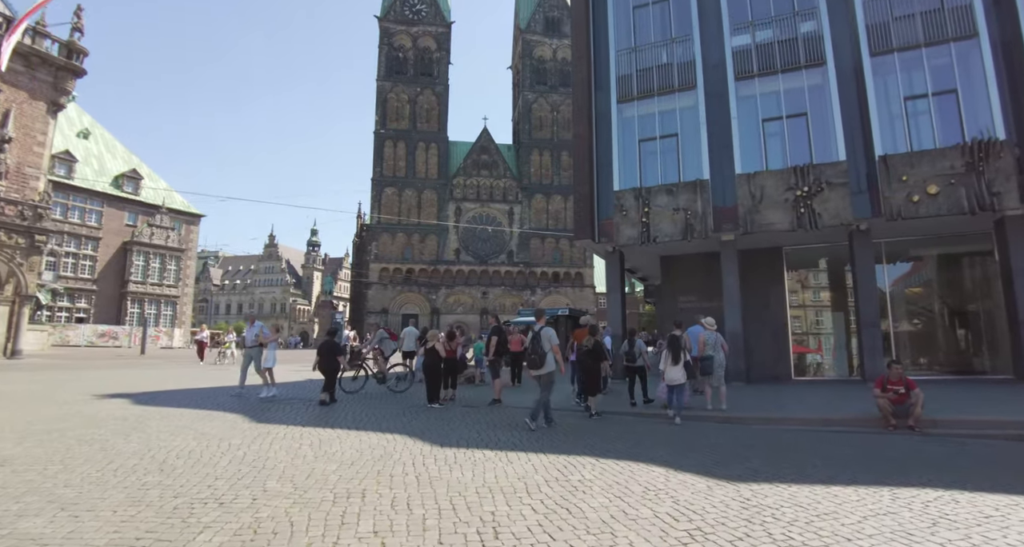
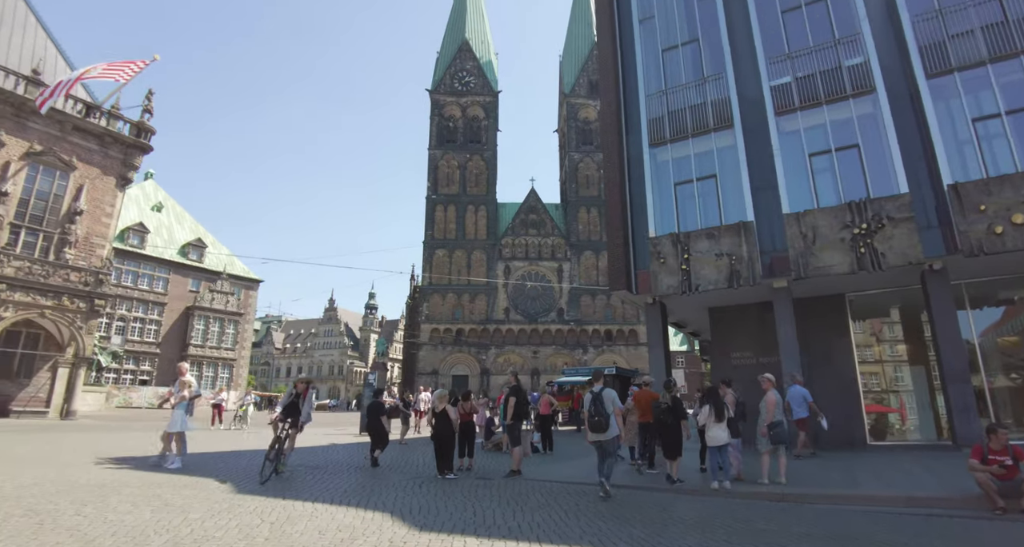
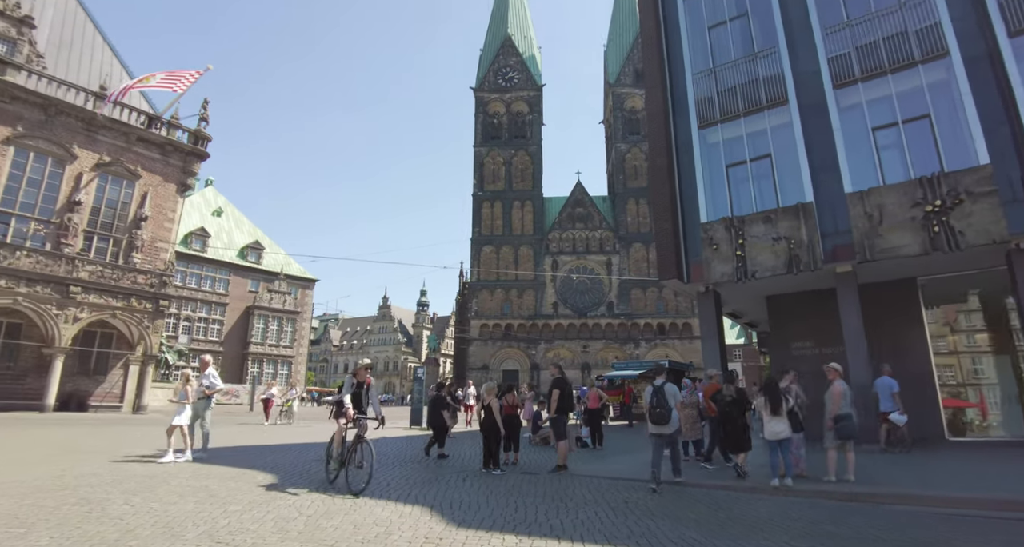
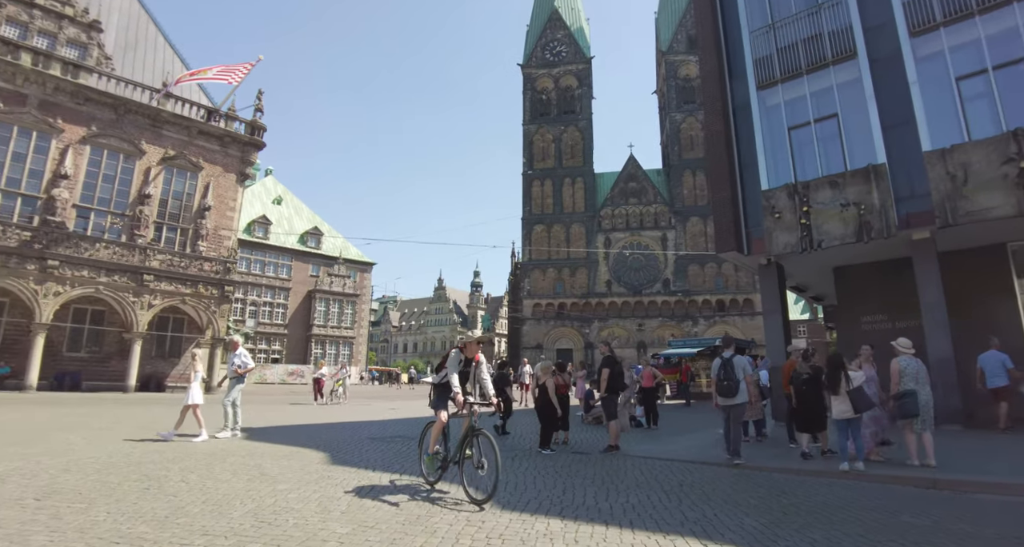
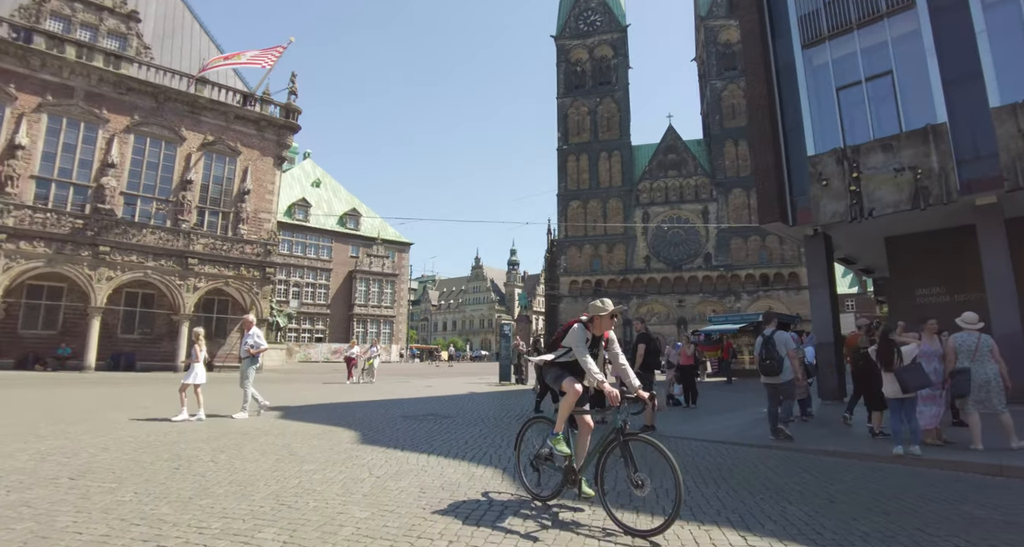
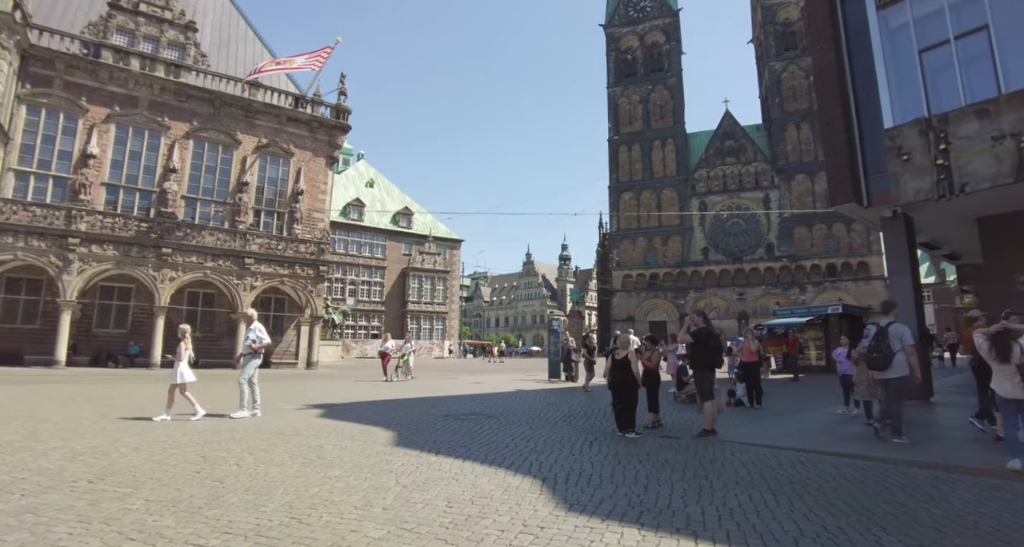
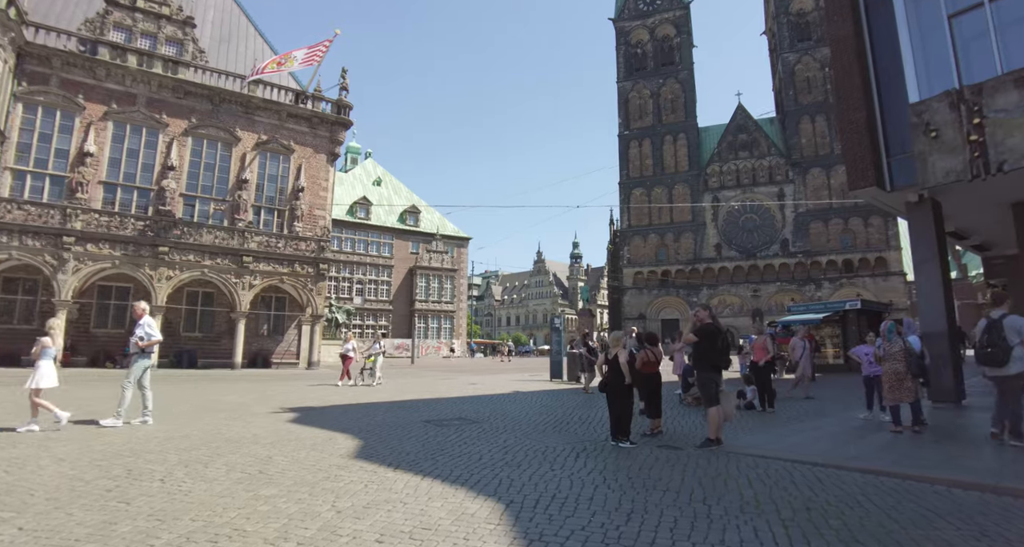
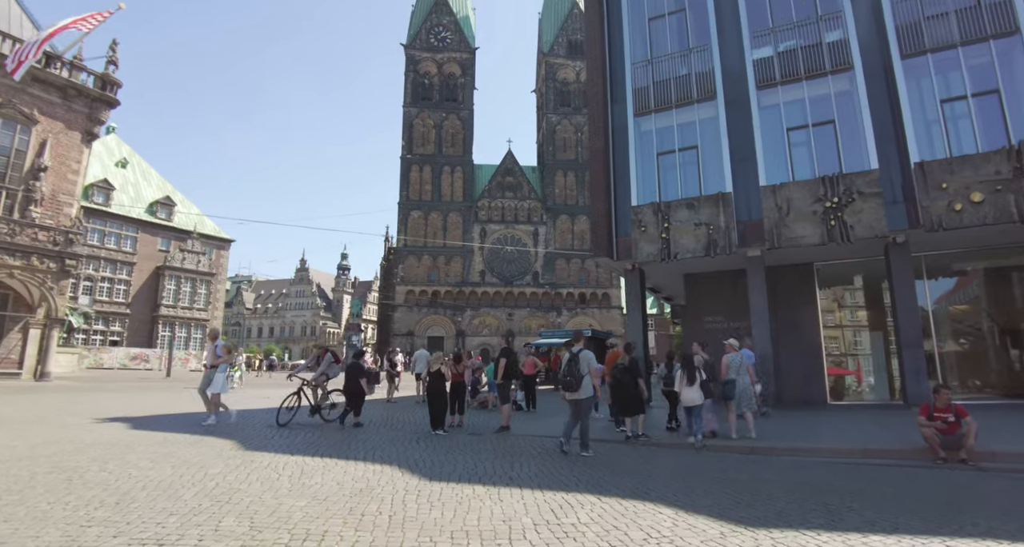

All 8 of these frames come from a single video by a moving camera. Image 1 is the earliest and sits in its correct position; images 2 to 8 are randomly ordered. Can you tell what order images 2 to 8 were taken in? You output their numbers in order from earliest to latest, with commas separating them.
8, 2, 3, 4, 5, 6, 7
